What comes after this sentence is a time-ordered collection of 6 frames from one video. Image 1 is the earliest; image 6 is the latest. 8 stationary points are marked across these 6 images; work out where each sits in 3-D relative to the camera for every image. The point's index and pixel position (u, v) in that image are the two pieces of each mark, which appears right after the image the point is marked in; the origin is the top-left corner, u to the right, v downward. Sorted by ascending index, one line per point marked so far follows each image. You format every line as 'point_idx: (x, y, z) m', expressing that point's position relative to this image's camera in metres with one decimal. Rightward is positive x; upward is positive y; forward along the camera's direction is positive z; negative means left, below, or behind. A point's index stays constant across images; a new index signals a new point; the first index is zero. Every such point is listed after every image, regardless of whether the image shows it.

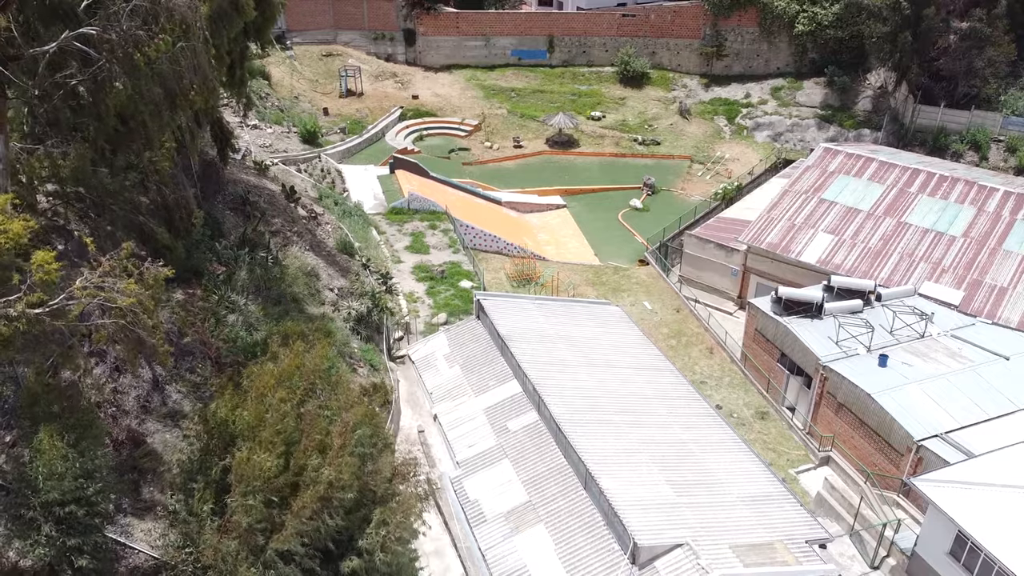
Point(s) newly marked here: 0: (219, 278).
0: (-7.7, +0.3, +18.9) m
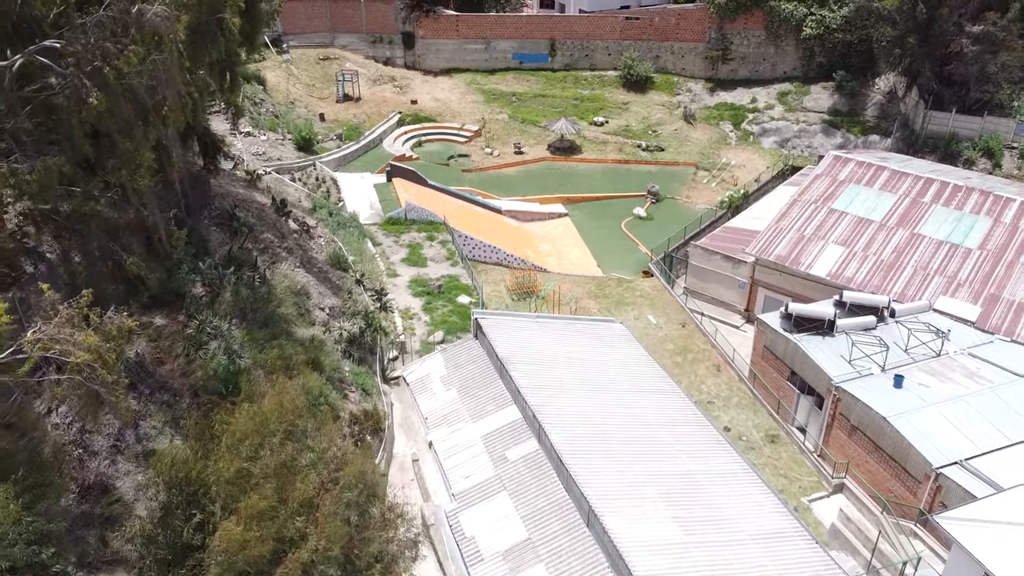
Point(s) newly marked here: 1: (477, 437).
0: (-7.8, -0.3, +18.0) m
1: (-1.0, -4.1, +19.8) m
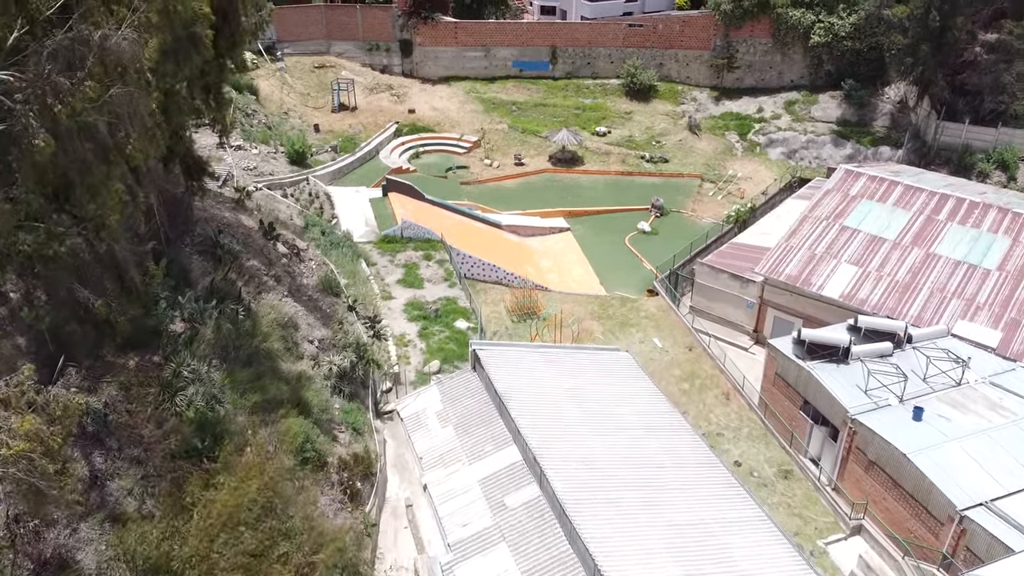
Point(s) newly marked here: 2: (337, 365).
0: (-7.8, -1.2, +16.8) m
1: (-1.0, -5.0, +18.6) m
2: (-4.9, -2.2, +19.9) m
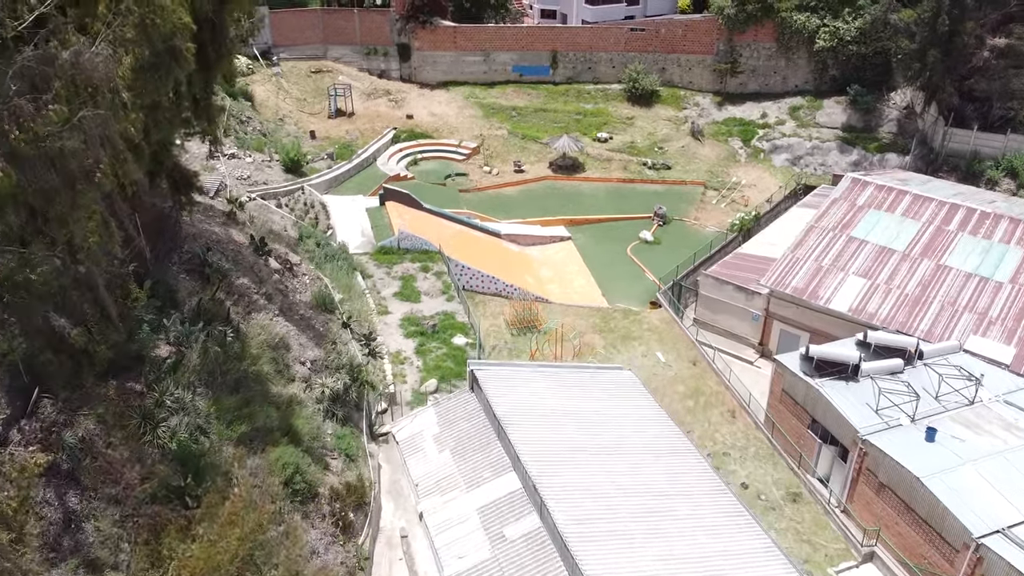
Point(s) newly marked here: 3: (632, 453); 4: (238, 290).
0: (-7.8, -1.7, +16.1) m
1: (-1.0, -5.6, +17.9) m
2: (-4.9, -2.7, +19.2) m
3: (+3.3, -4.5, +19.5) m
4: (-7.6, -0.1, +19.8) m
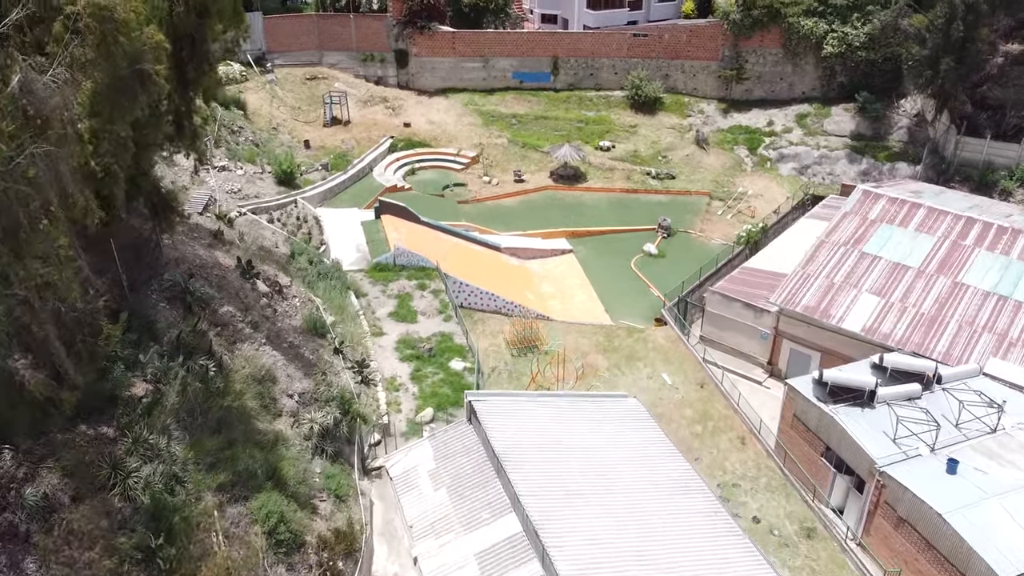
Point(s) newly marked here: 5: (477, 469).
0: (-7.8, -2.5, +15.0) m
1: (-1.0, -6.3, +16.8) m
2: (-4.9, -3.4, +18.1) m
3: (+3.3, -5.2, +18.4) m
4: (-7.6, -0.8, +18.7) m
5: (-0.9, -4.7, +18.8) m
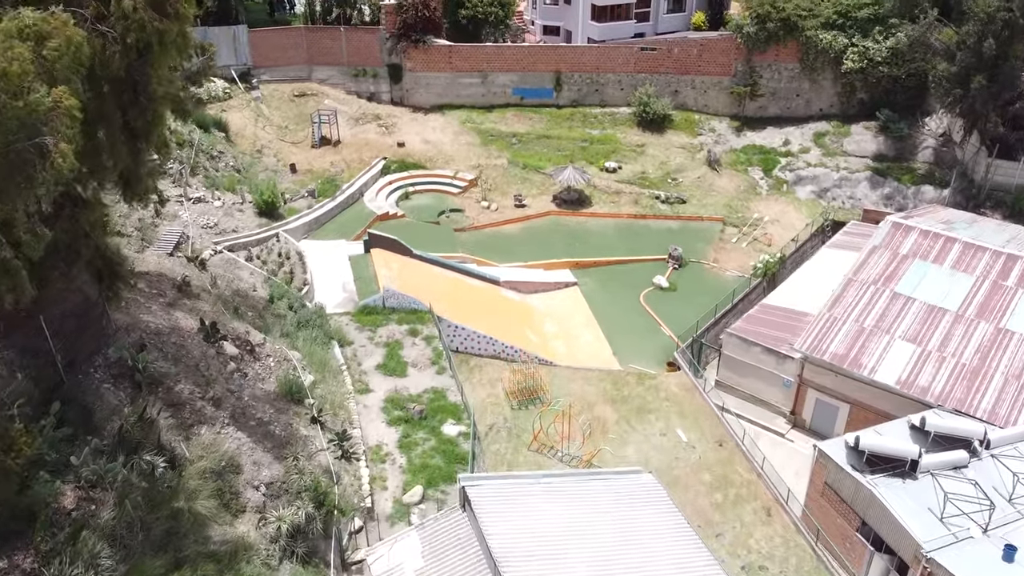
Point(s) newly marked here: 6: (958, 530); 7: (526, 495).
0: (-7.8, -4.2, +12.5) m
1: (-1.0, -8.0, +14.4) m
2: (-4.9, -5.1, +15.7) m
3: (+3.2, -6.9, +15.9) m
4: (-7.6, -2.5, +16.3) m
5: (-0.9, -6.4, +16.3) m
6: (+12.1, -6.6, +19.3) m
7: (+0.4, -5.1, +17.8) m
